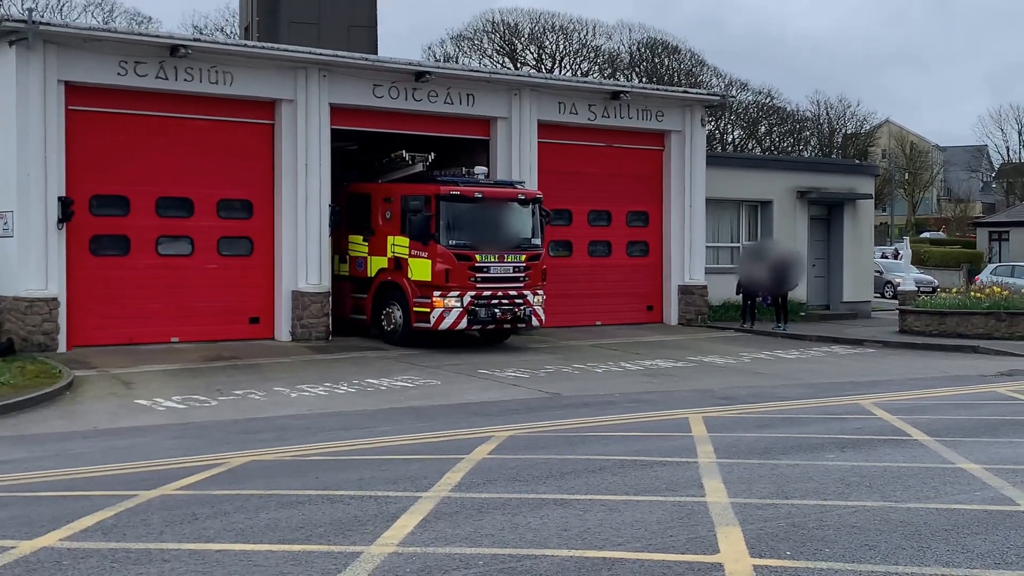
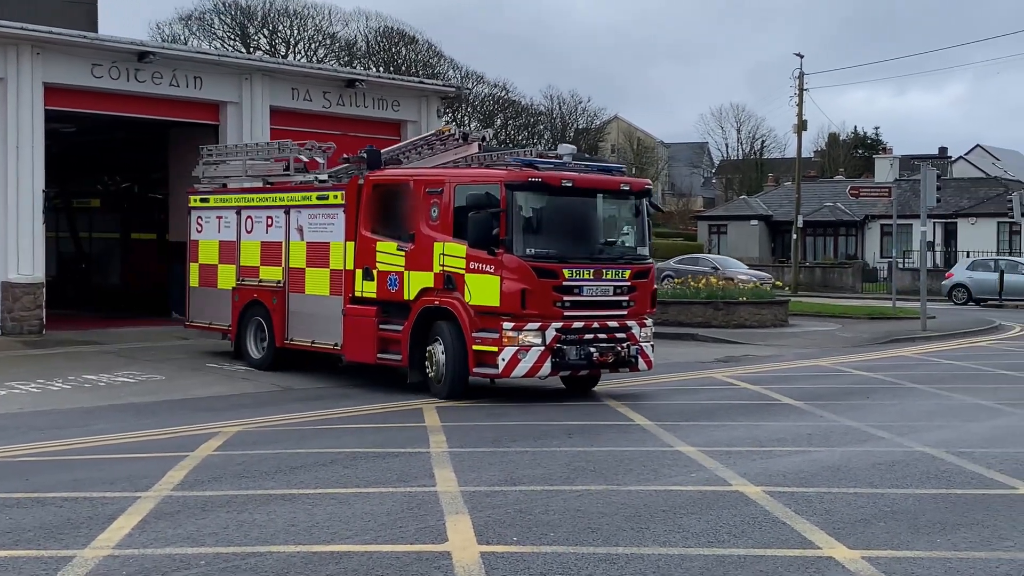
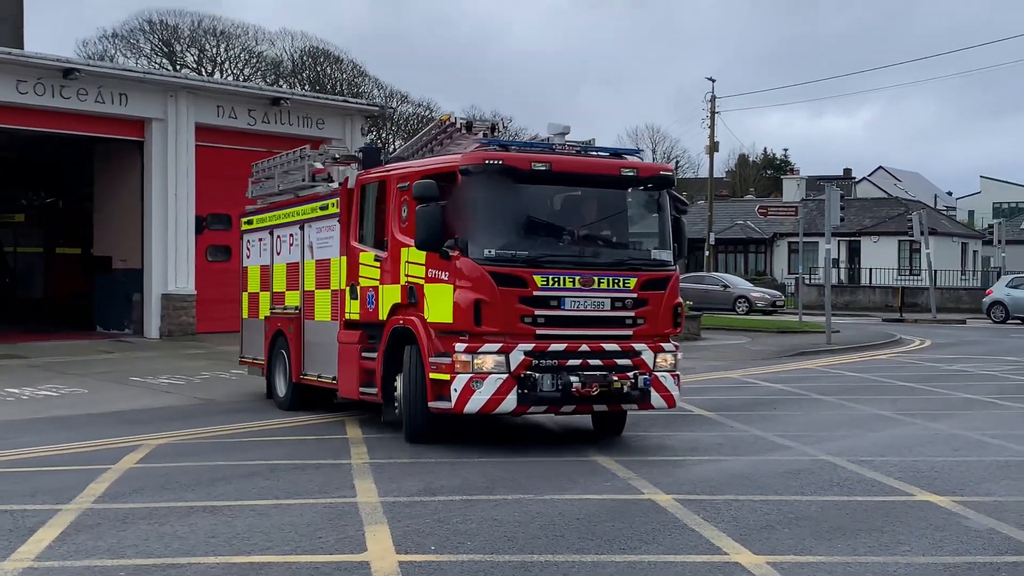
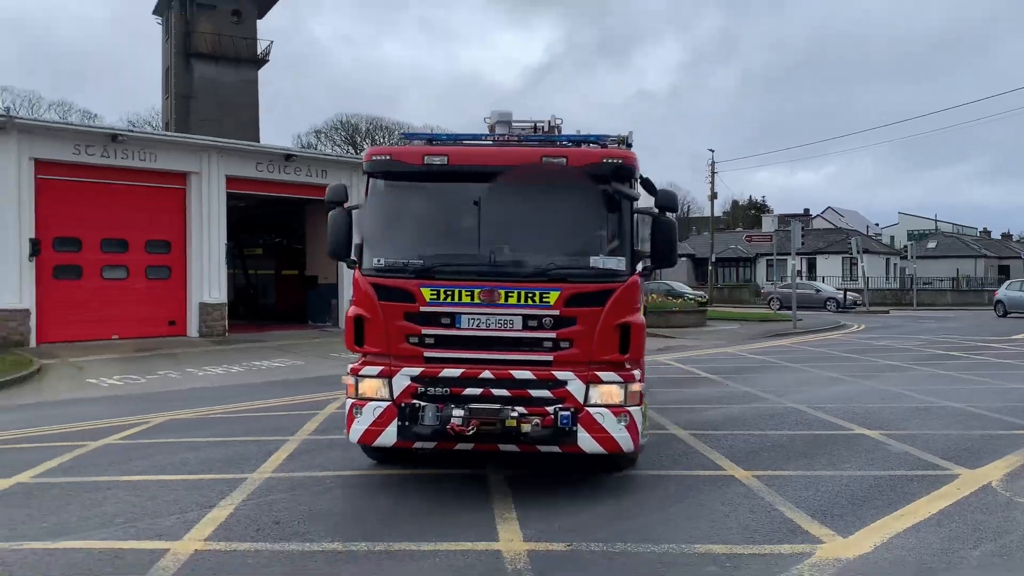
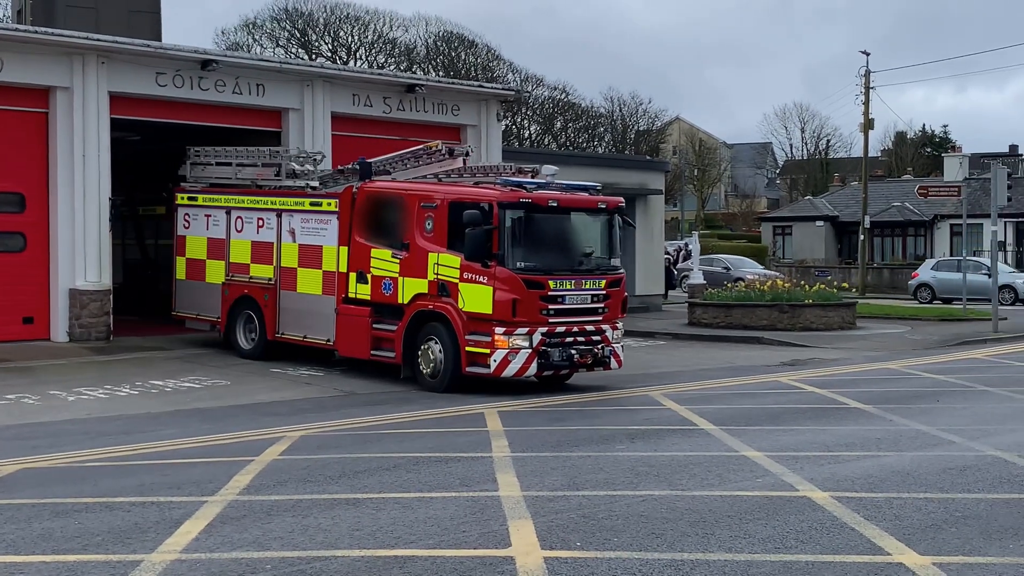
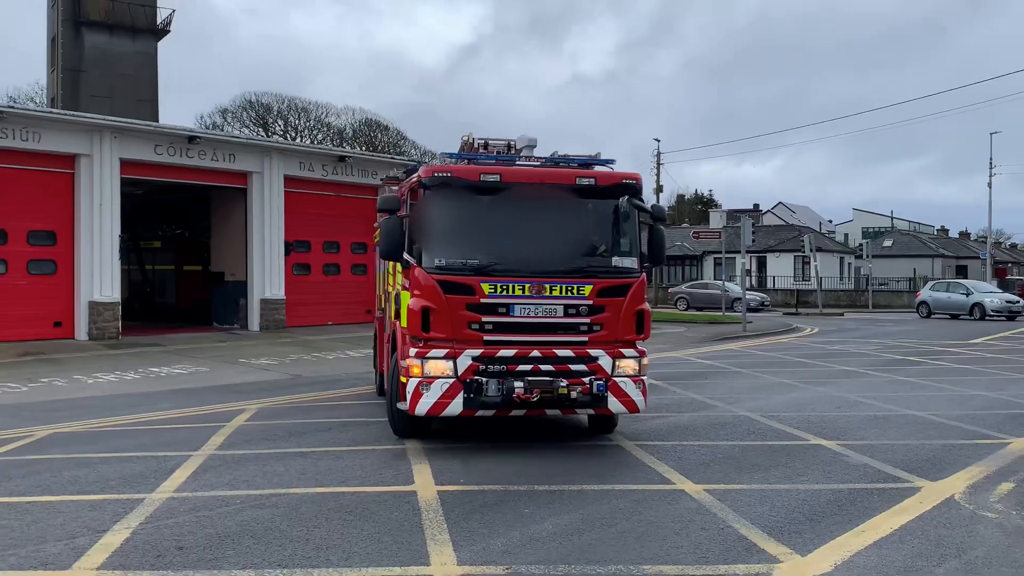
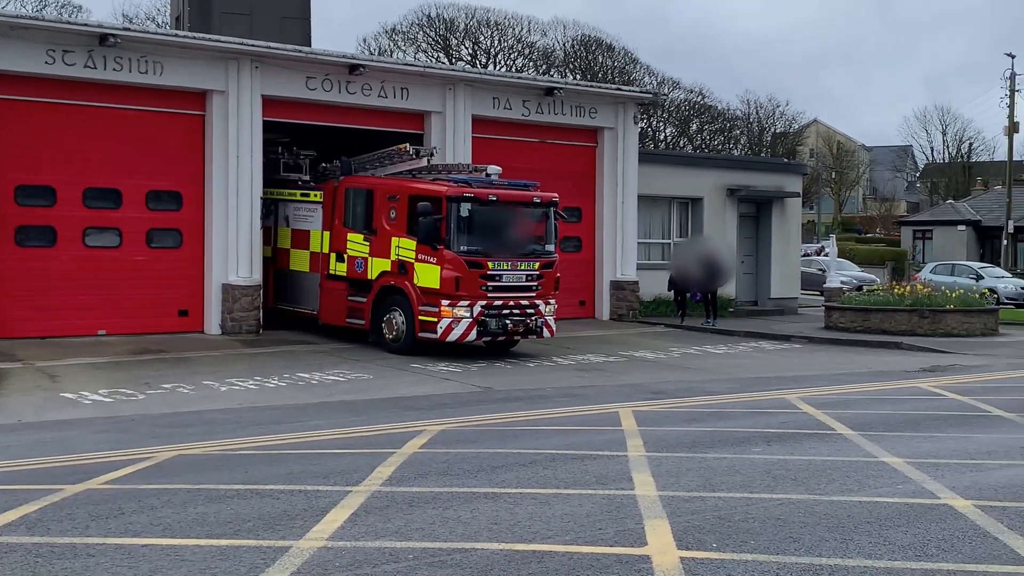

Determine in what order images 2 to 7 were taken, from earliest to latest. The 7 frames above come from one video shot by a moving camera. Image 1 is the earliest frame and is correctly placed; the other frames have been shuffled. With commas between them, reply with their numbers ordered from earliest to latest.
7, 5, 2, 3, 6, 4
